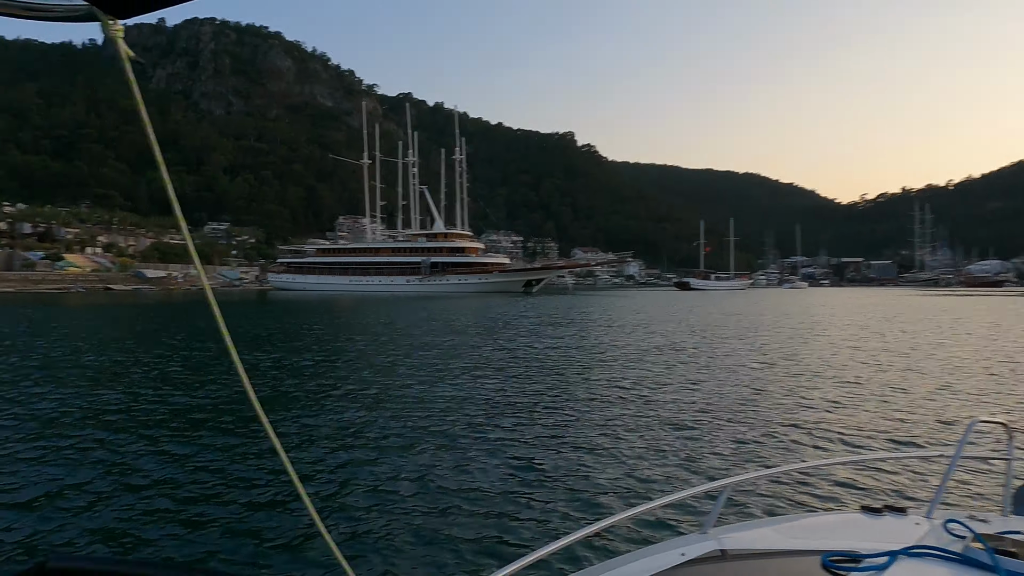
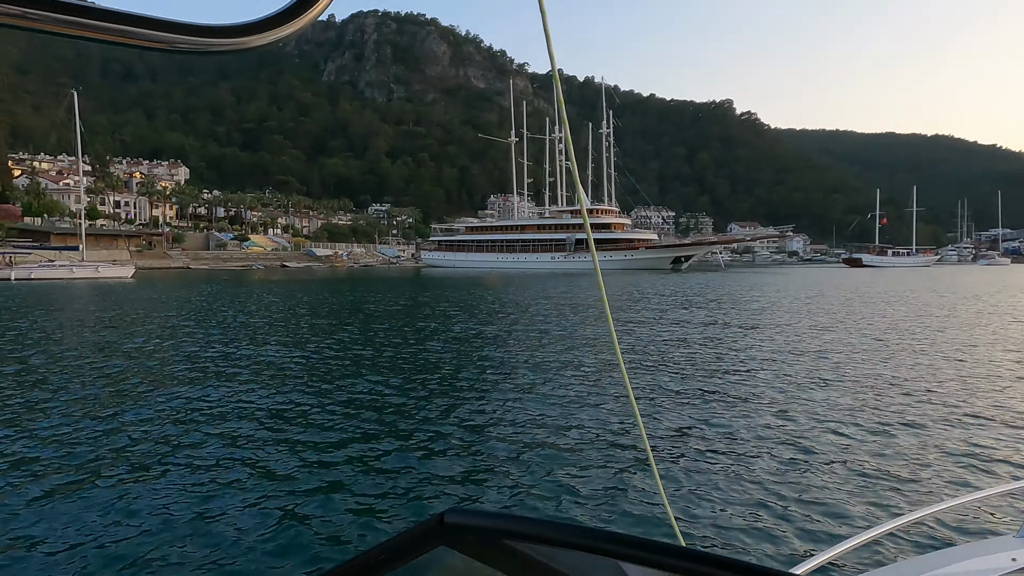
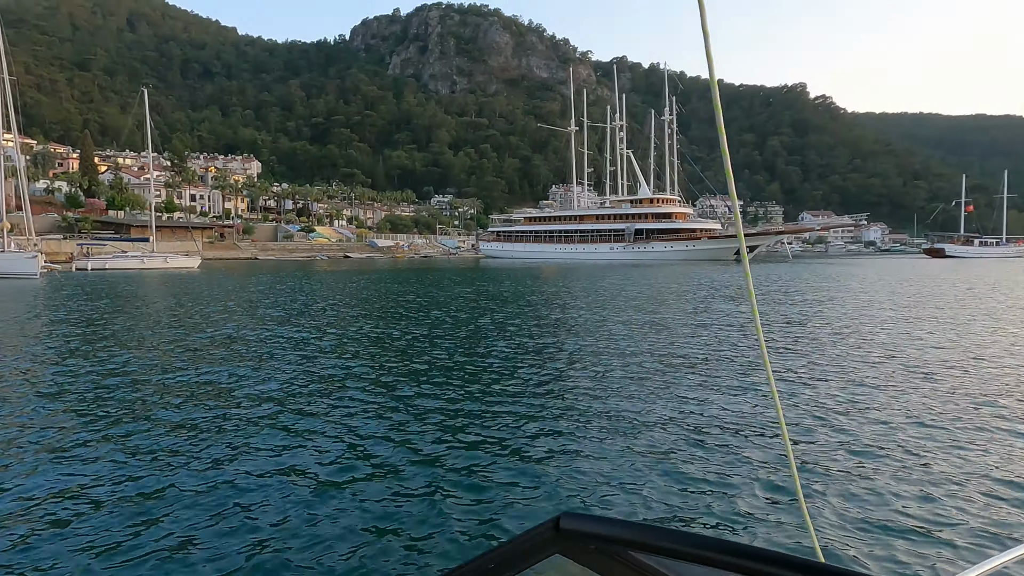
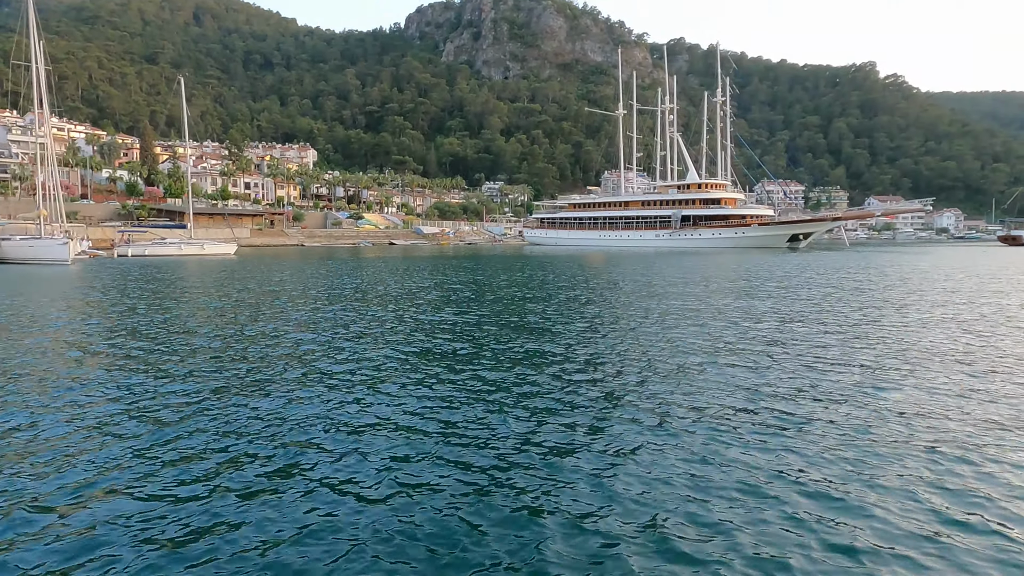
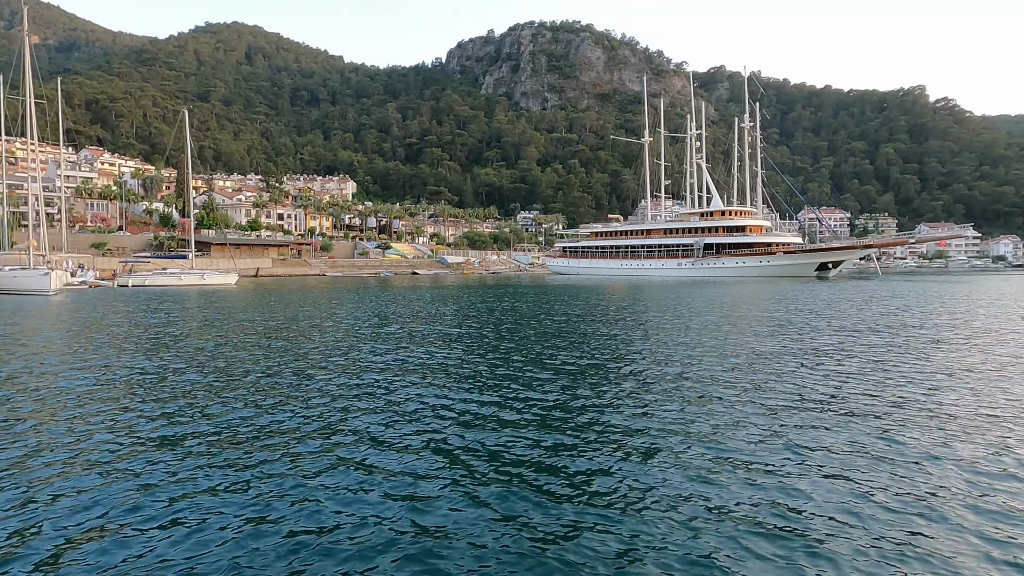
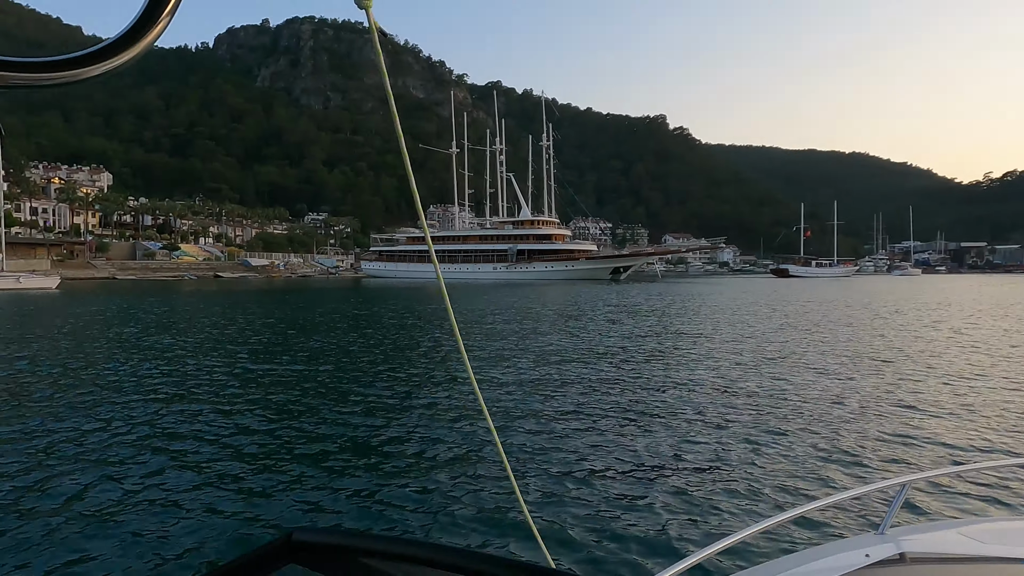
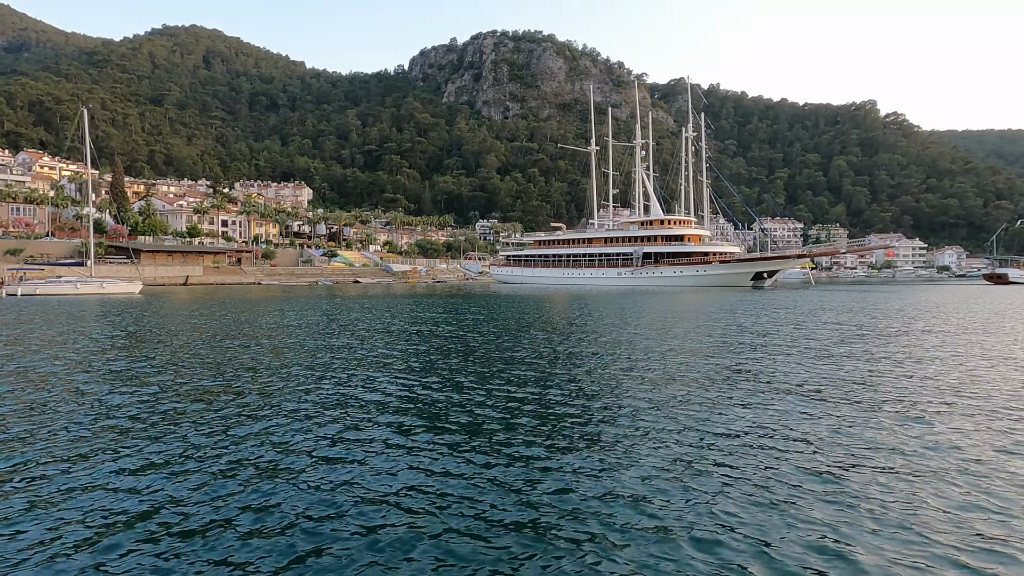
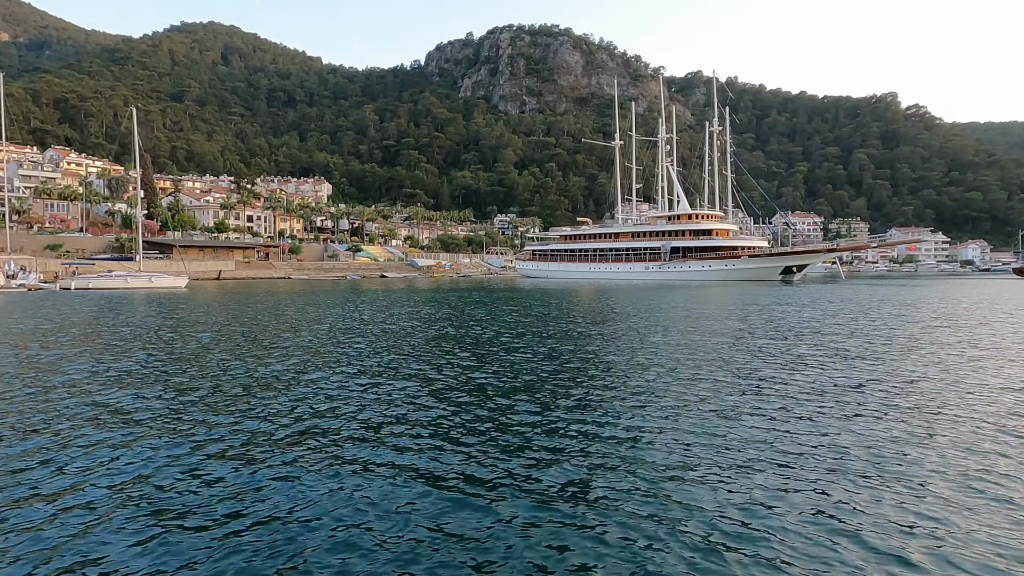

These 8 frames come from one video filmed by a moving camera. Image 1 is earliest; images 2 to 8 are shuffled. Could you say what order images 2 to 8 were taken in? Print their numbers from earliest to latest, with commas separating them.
6, 2, 3, 4, 5, 8, 7
